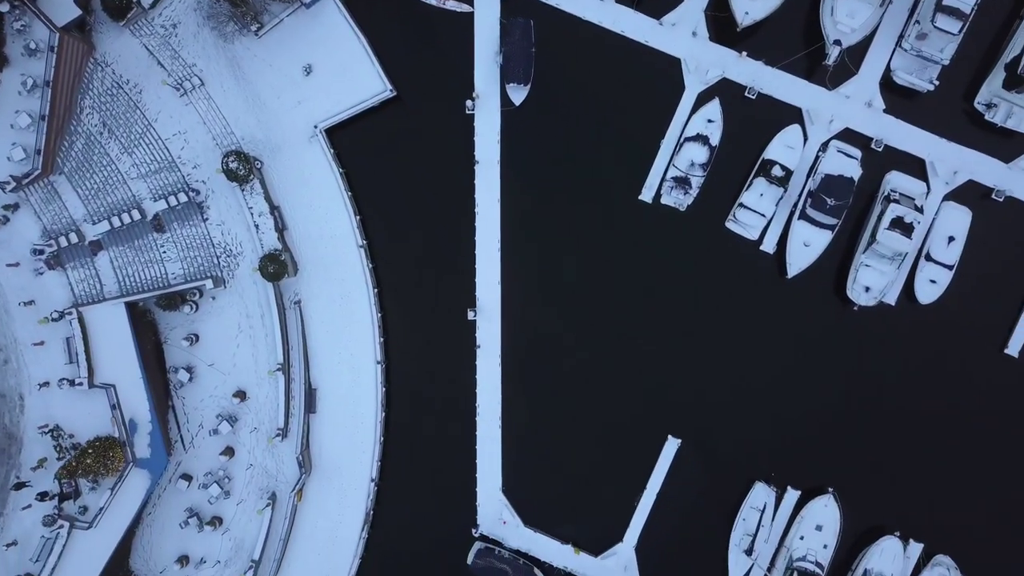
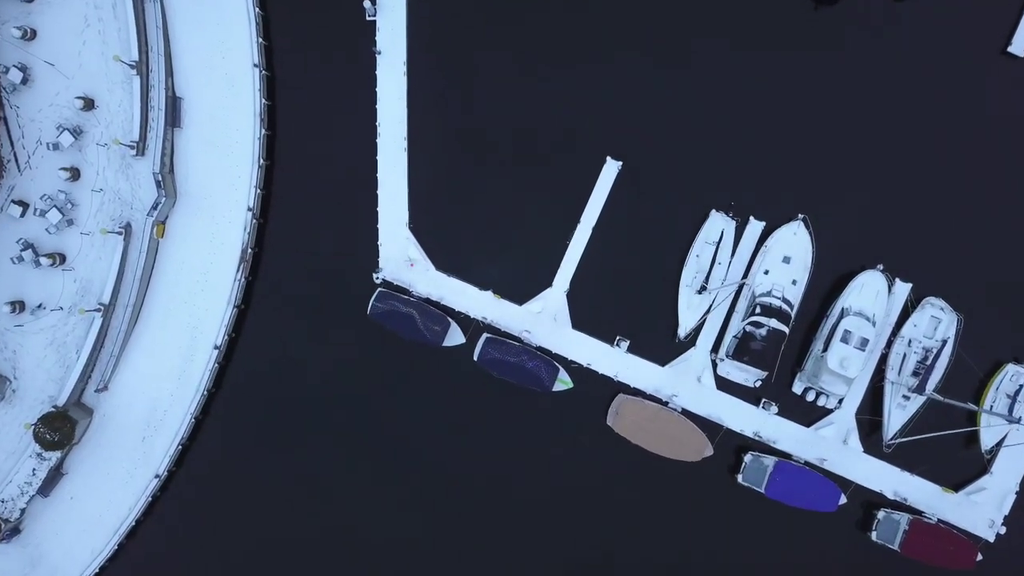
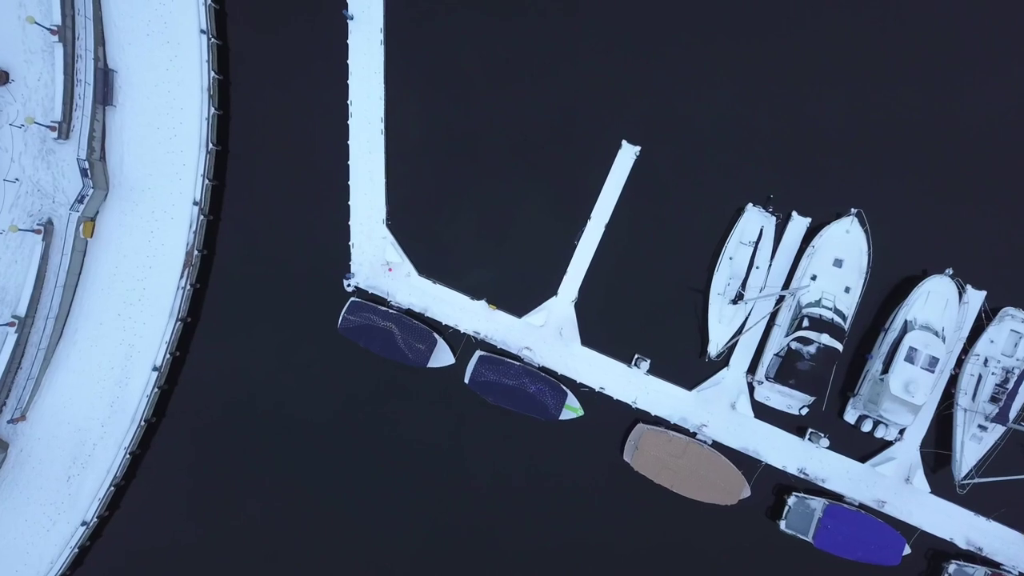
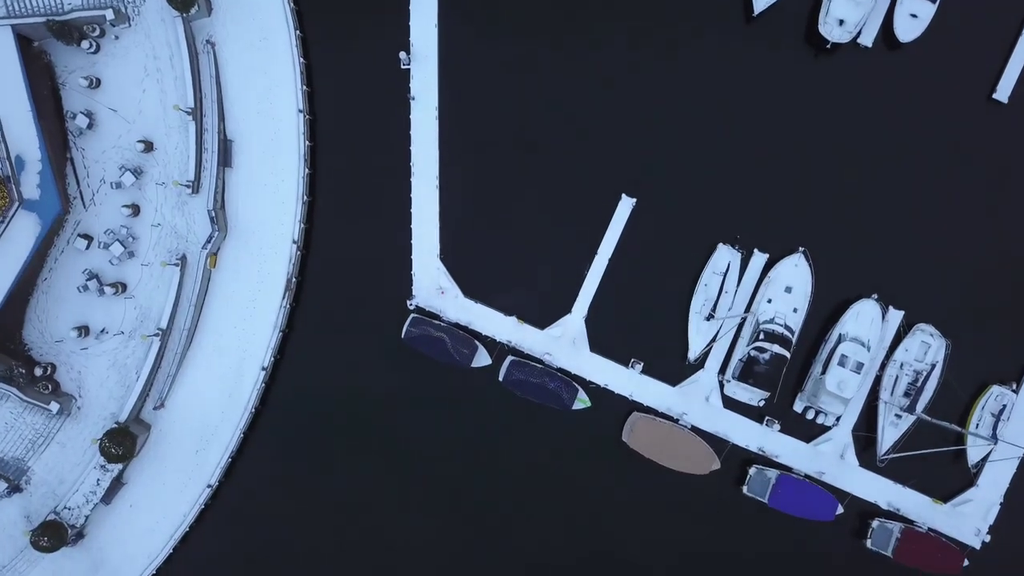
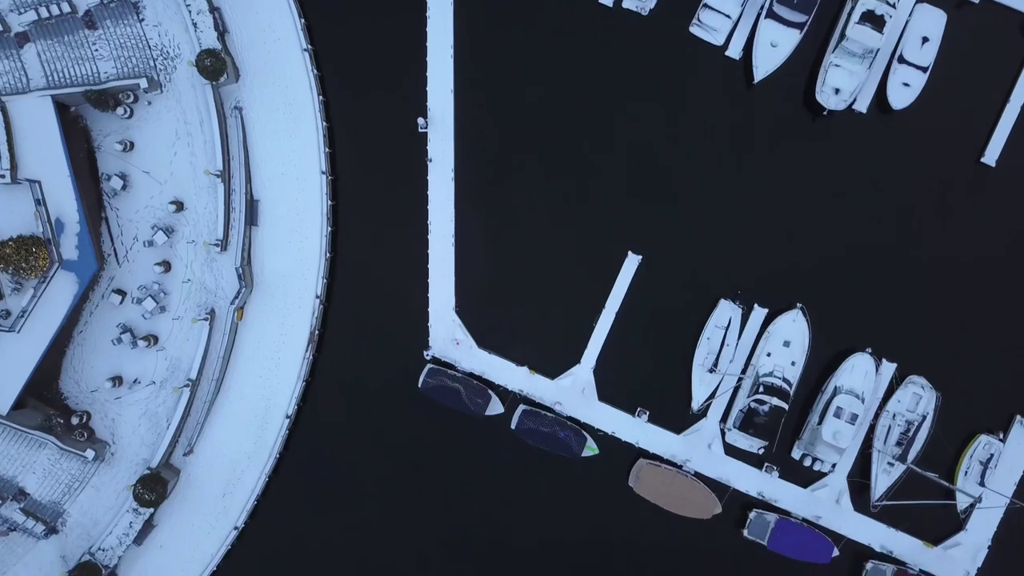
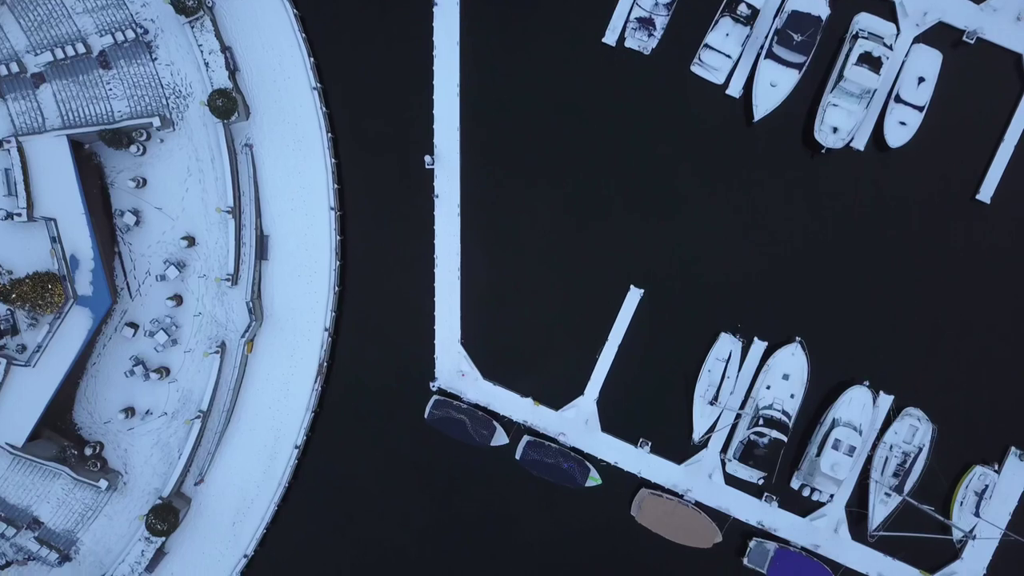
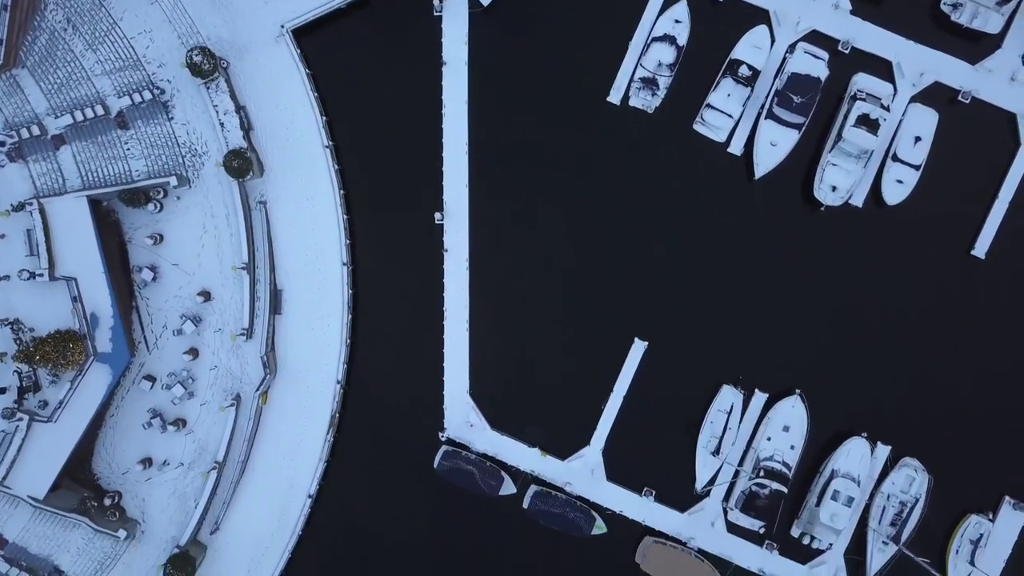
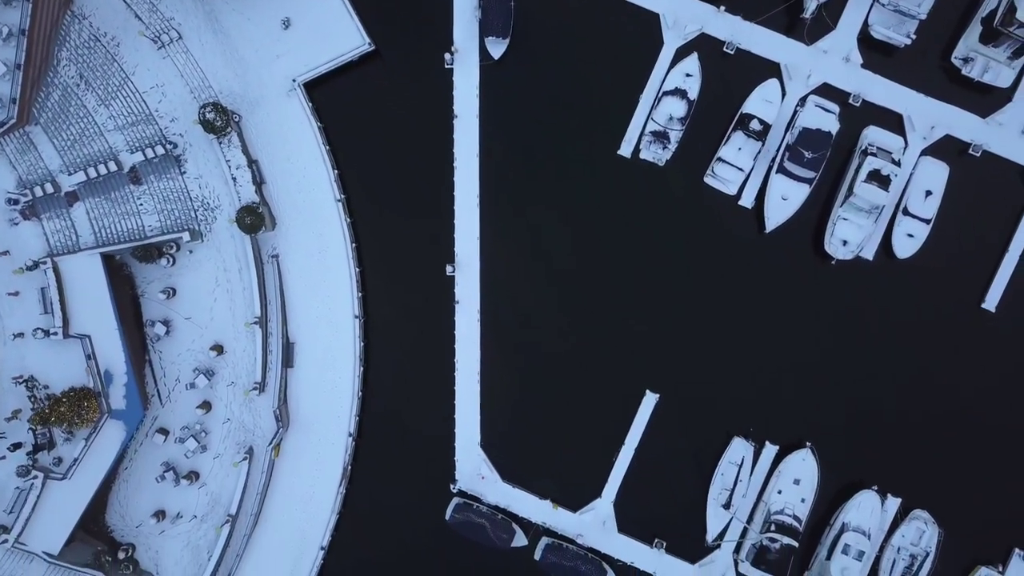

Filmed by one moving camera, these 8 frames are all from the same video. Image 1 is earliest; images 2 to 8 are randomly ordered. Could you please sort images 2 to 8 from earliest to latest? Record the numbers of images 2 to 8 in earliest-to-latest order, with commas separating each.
8, 7, 6, 5, 4, 2, 3
